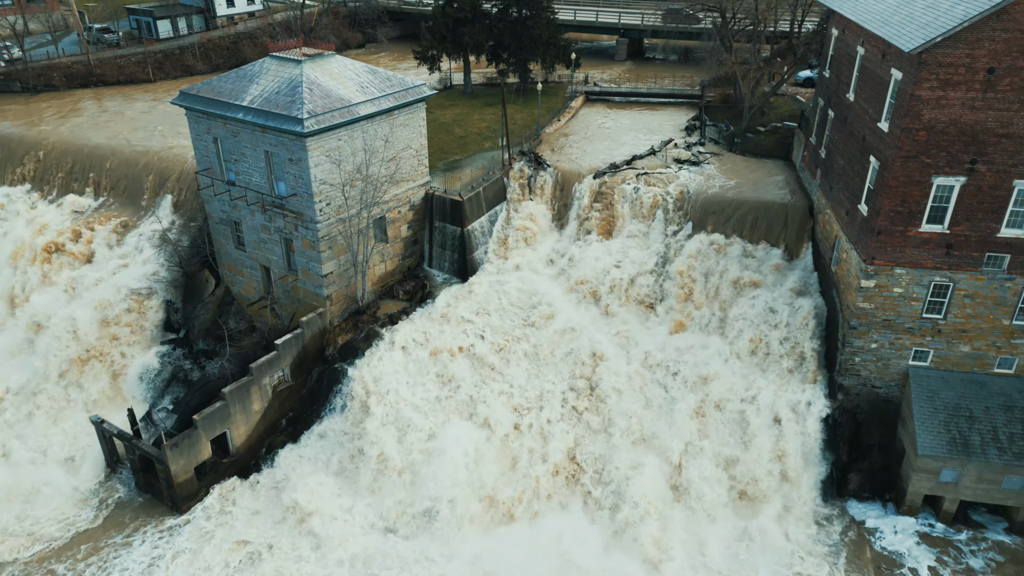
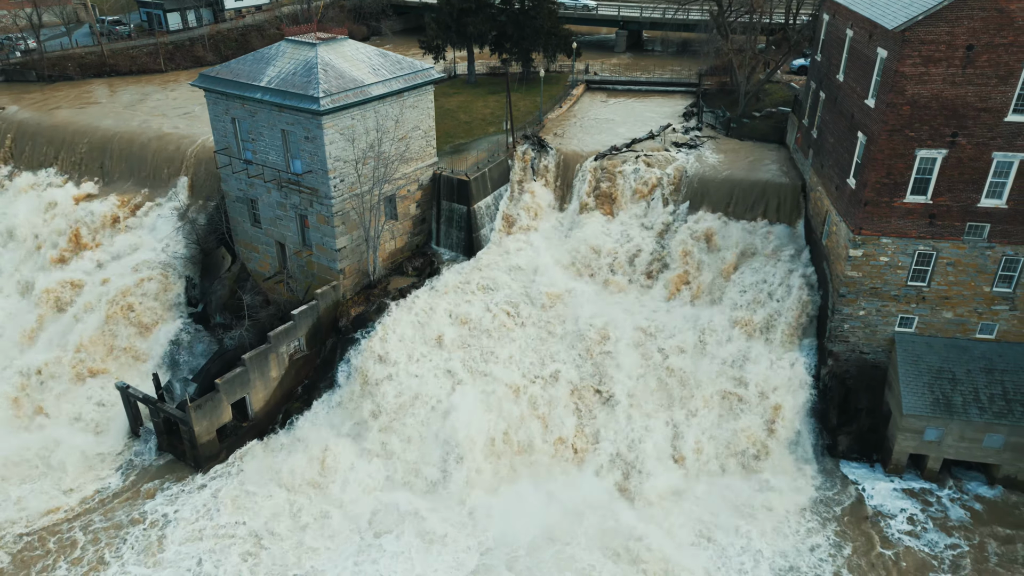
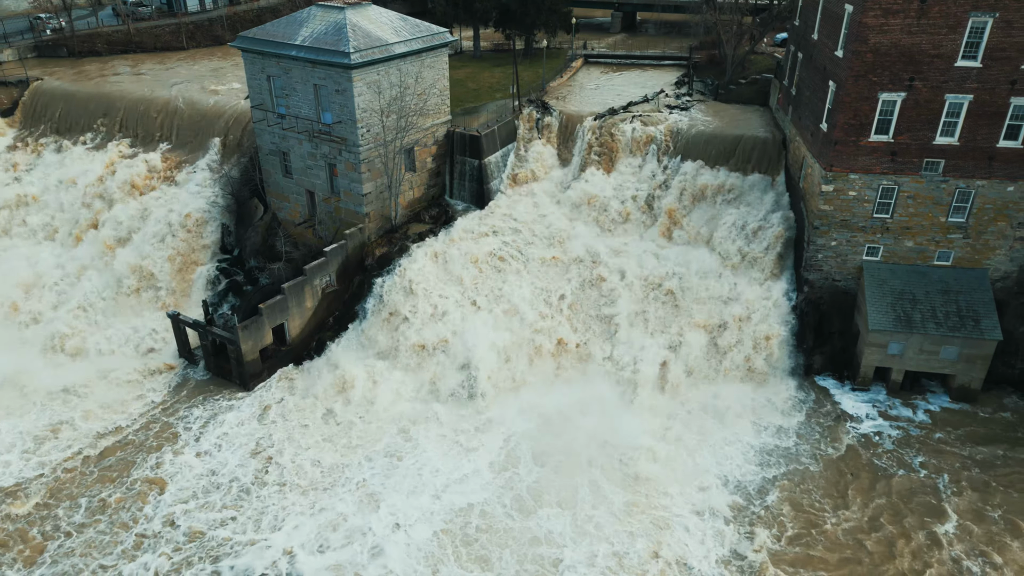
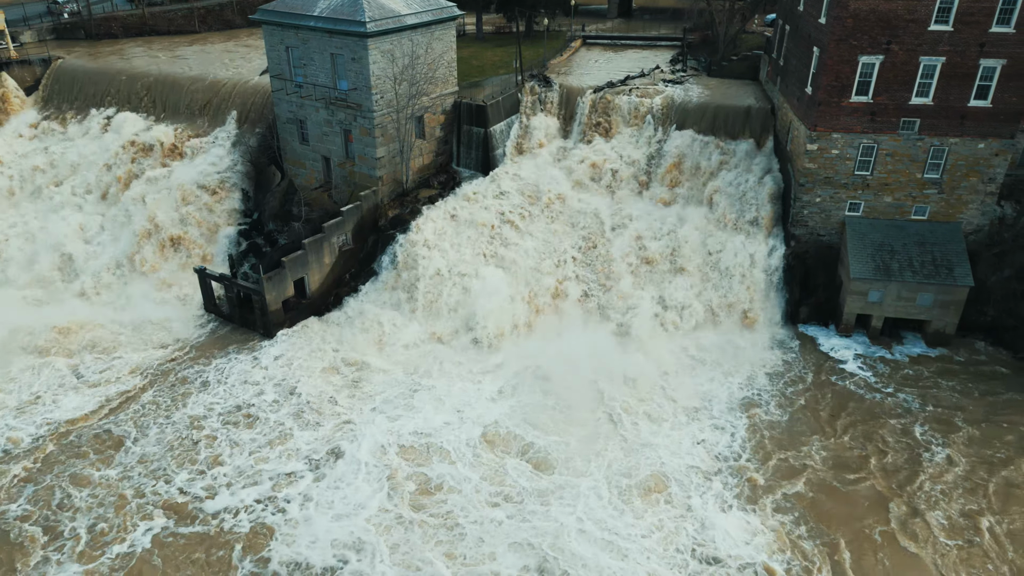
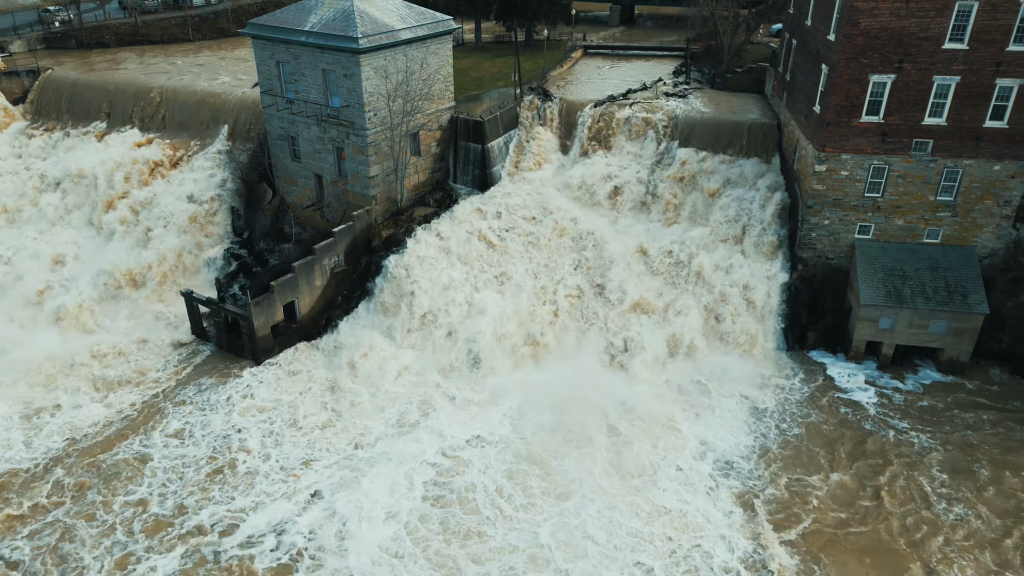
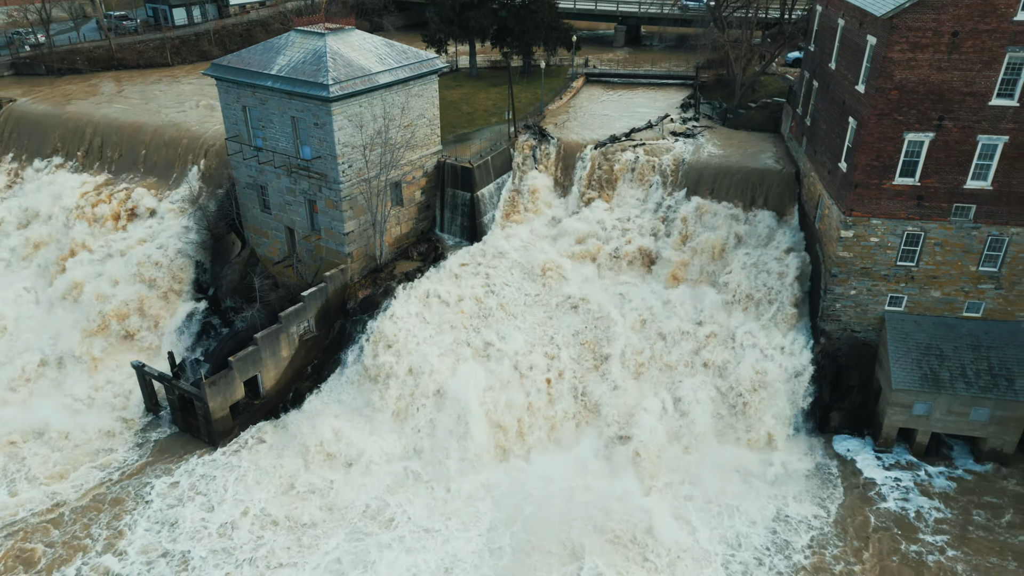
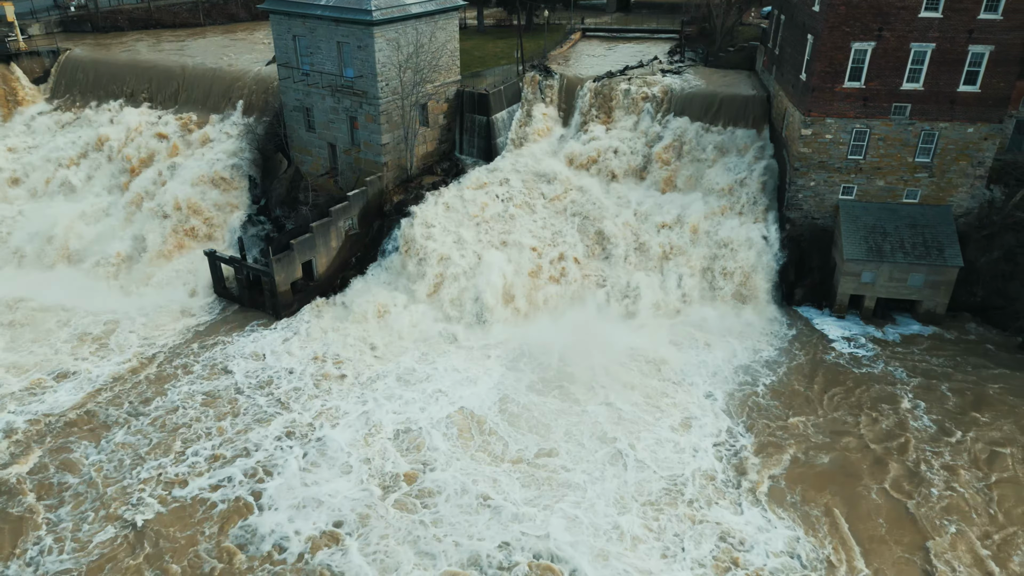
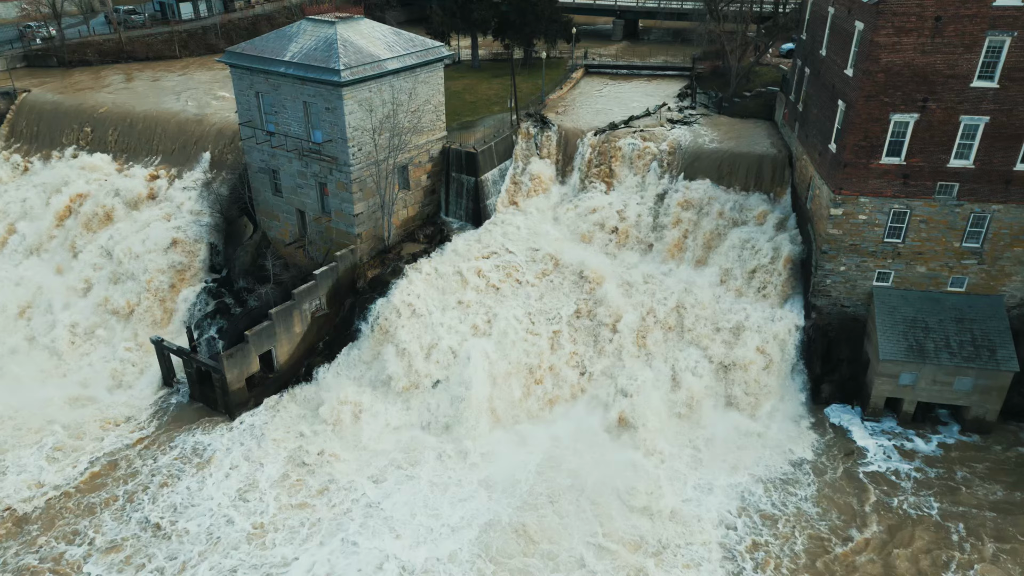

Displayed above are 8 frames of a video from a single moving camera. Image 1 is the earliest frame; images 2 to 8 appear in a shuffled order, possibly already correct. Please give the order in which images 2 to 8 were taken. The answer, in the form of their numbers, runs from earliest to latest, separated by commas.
2, 6, 8, 3, 5, 4, 7
